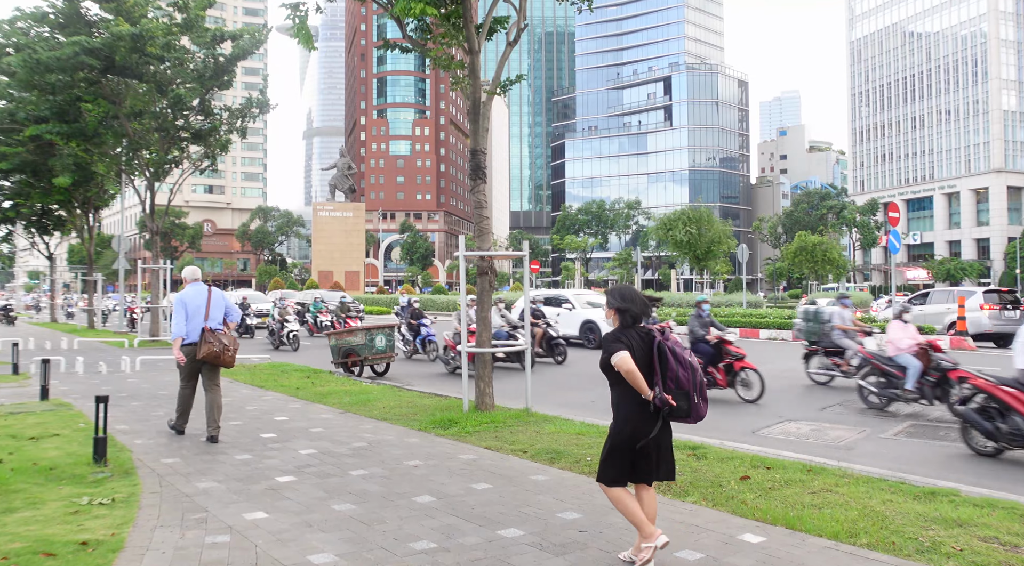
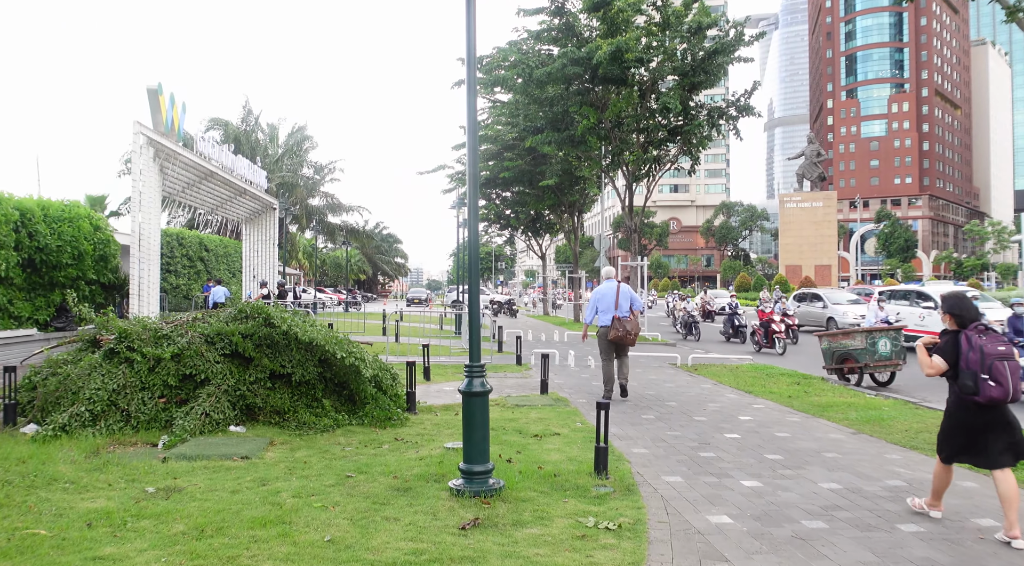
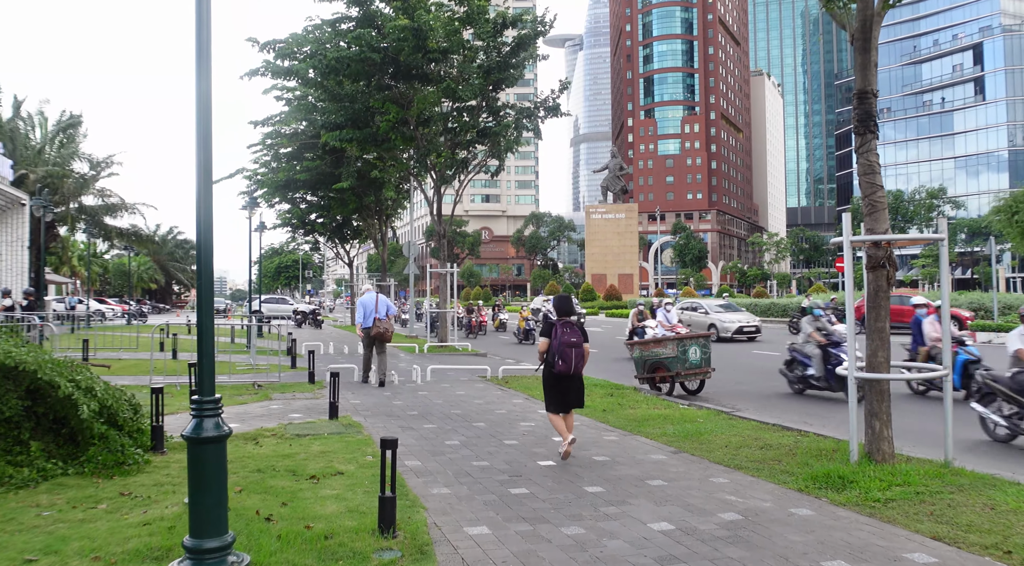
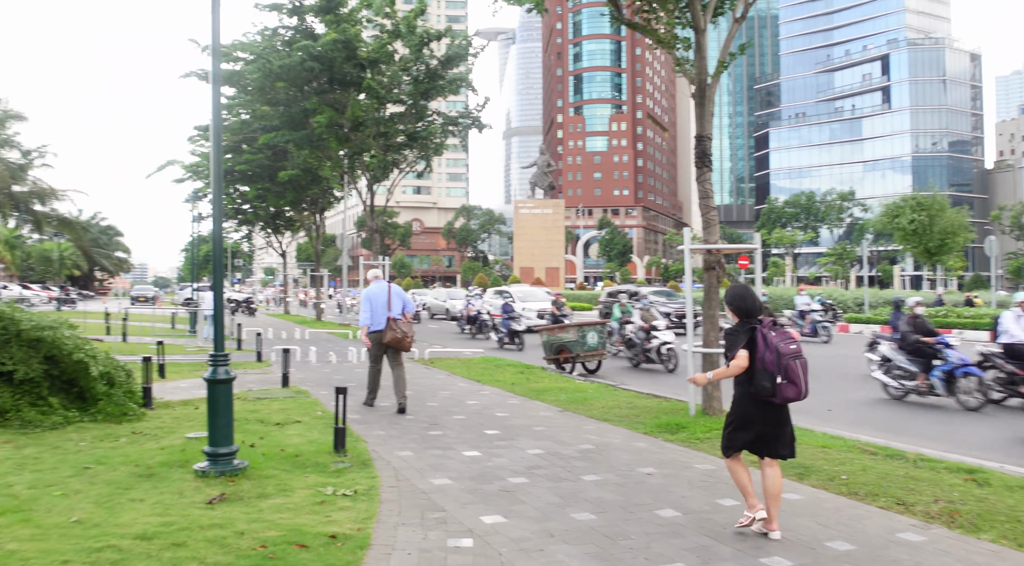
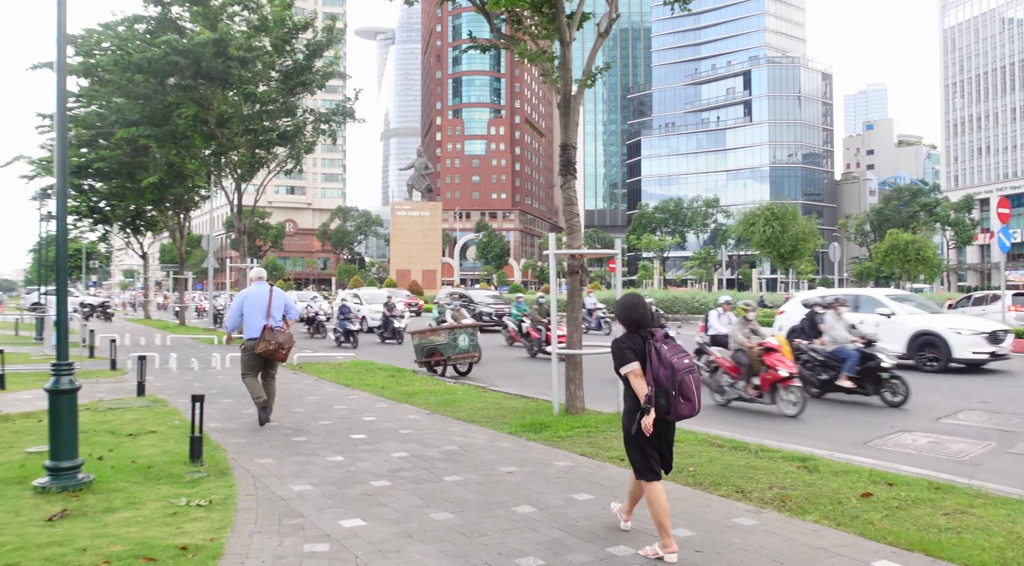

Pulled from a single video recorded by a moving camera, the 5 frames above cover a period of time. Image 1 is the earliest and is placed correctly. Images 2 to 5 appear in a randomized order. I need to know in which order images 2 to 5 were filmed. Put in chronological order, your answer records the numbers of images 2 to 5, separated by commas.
5, 4, 2, 3
